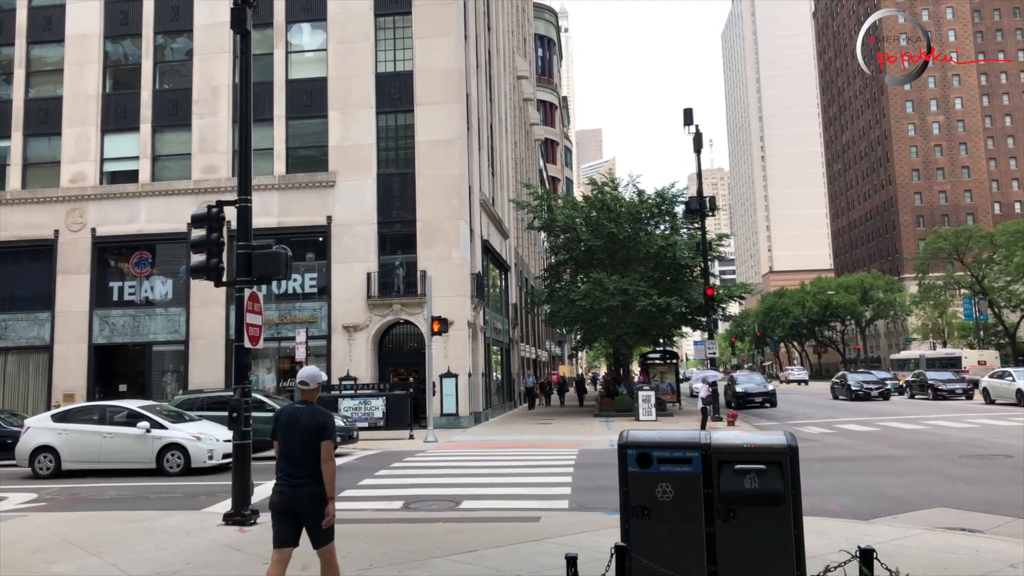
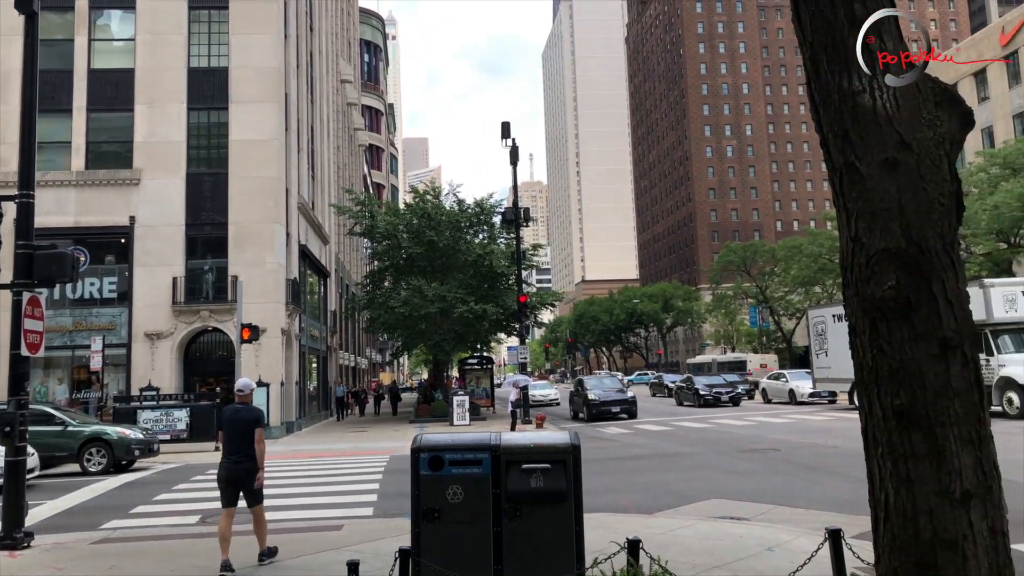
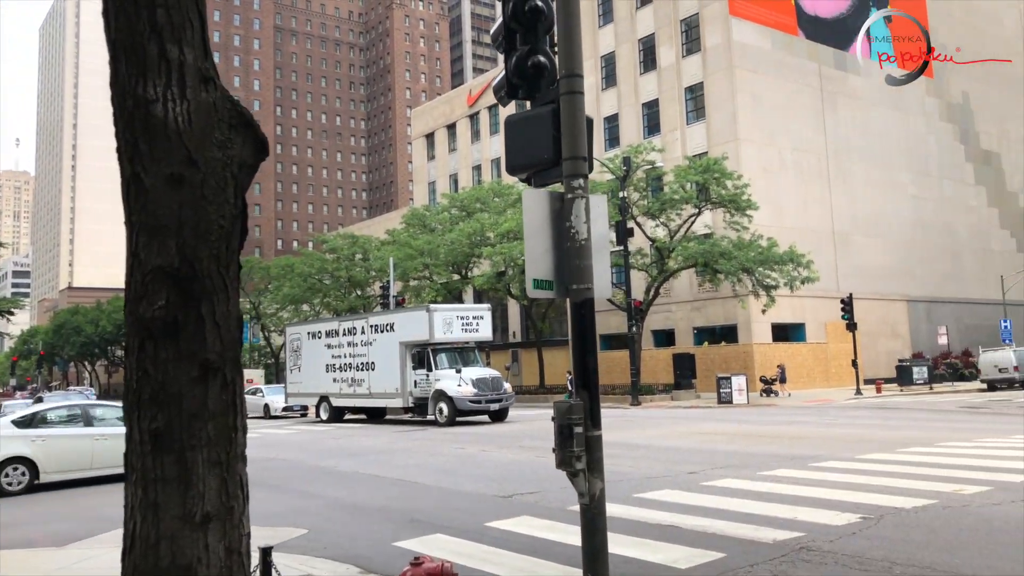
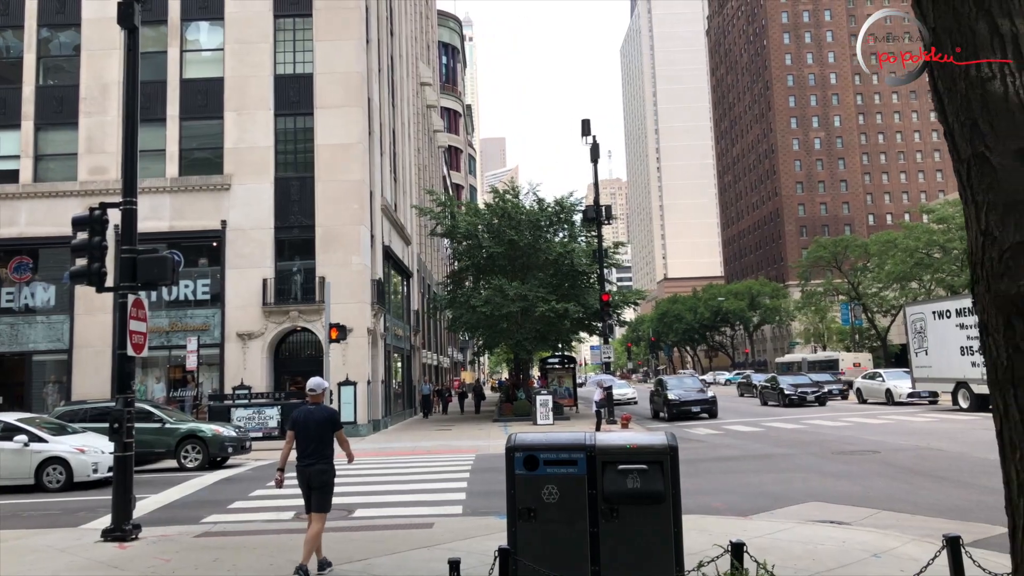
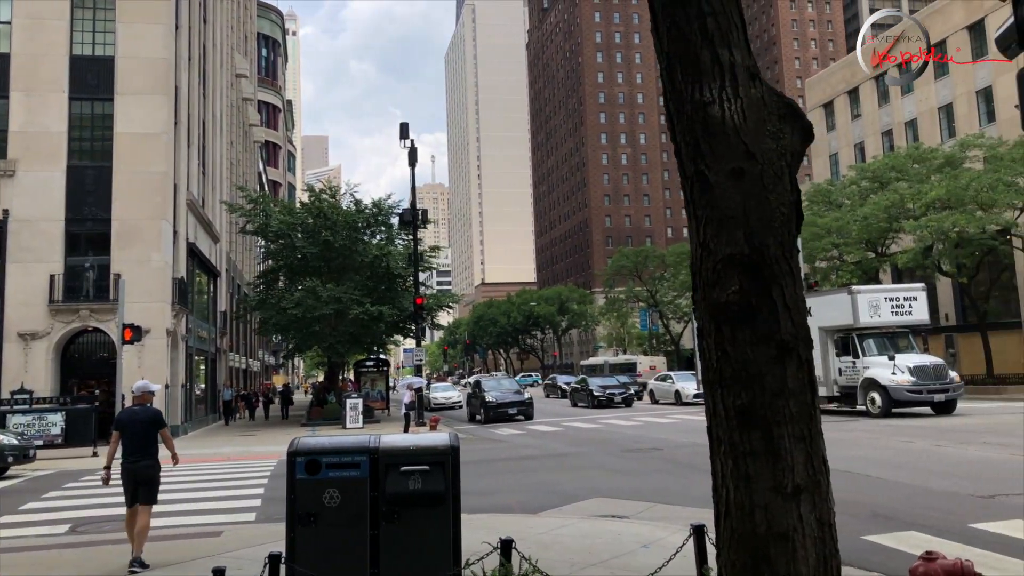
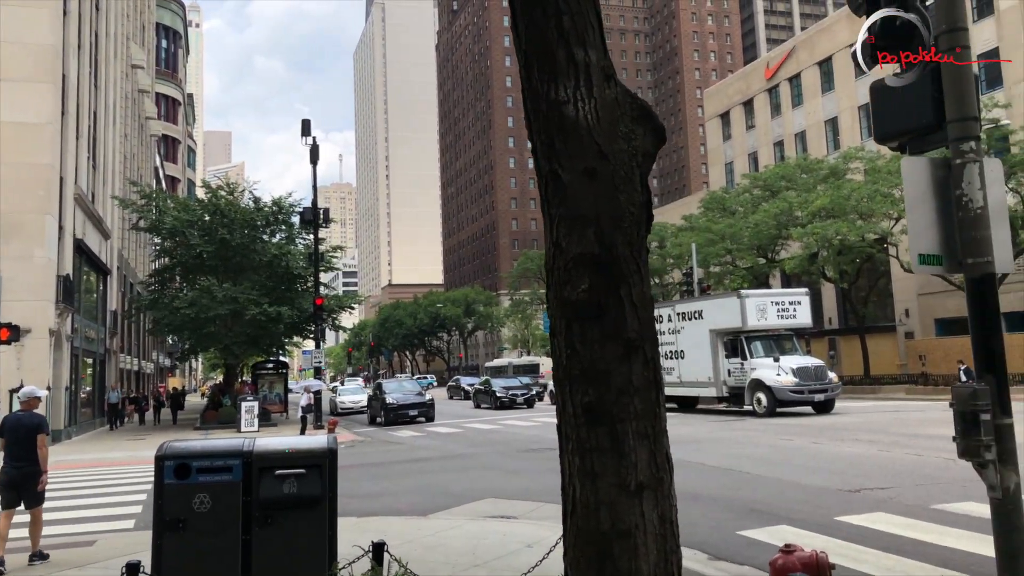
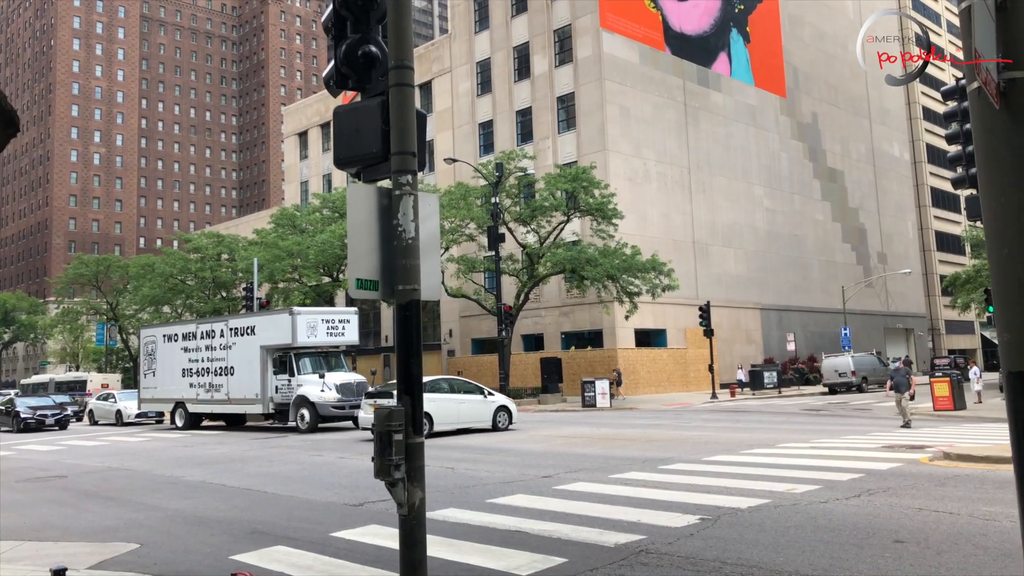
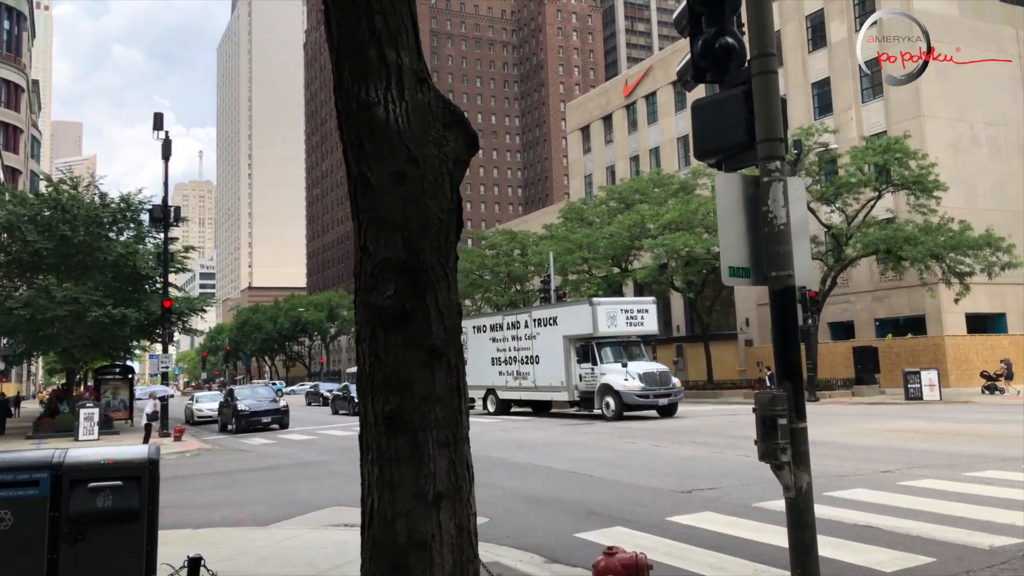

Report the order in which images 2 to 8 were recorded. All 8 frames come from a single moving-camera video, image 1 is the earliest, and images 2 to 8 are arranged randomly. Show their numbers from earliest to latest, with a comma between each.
4, 2, 5, 6, 8, 3, 7
